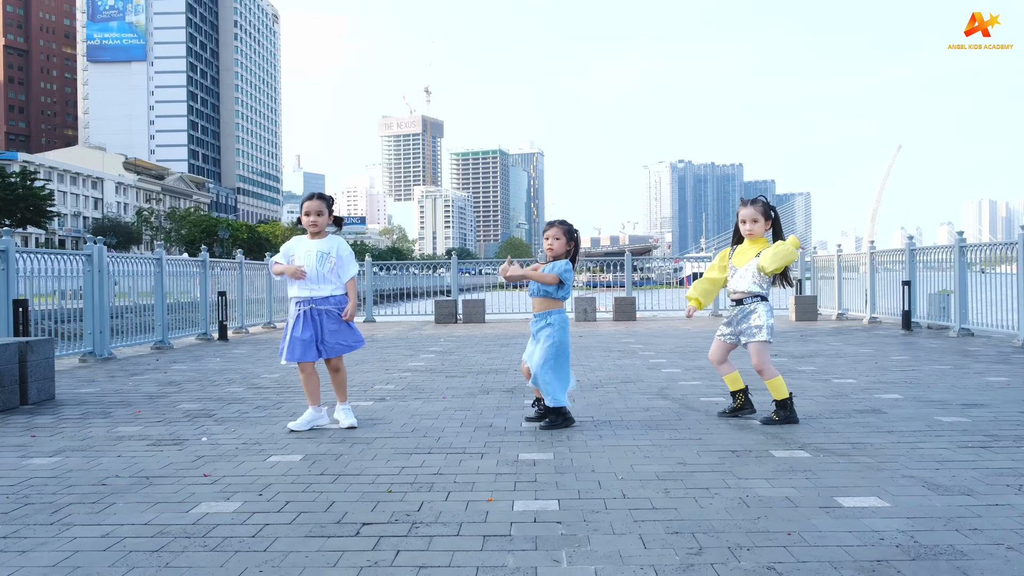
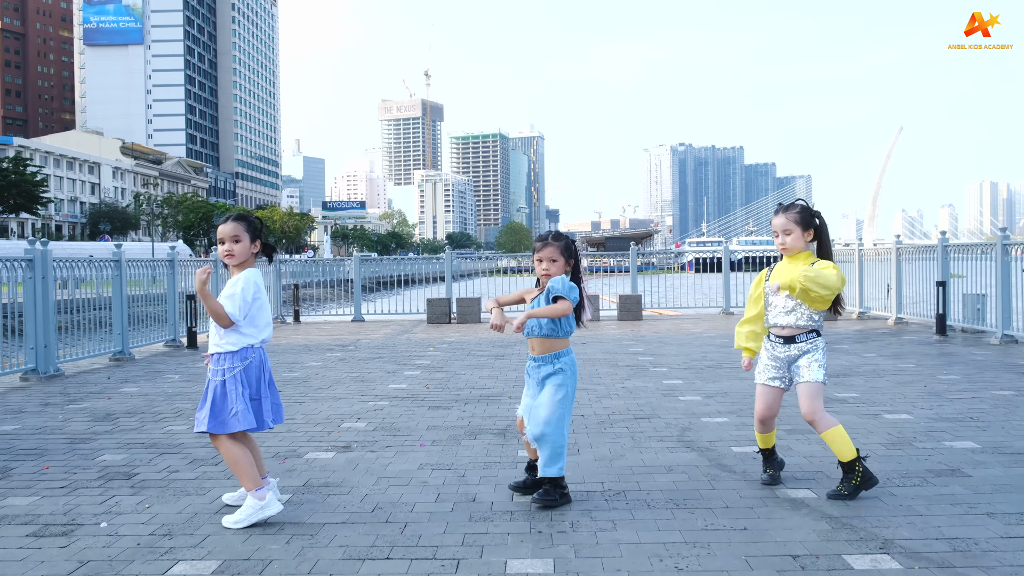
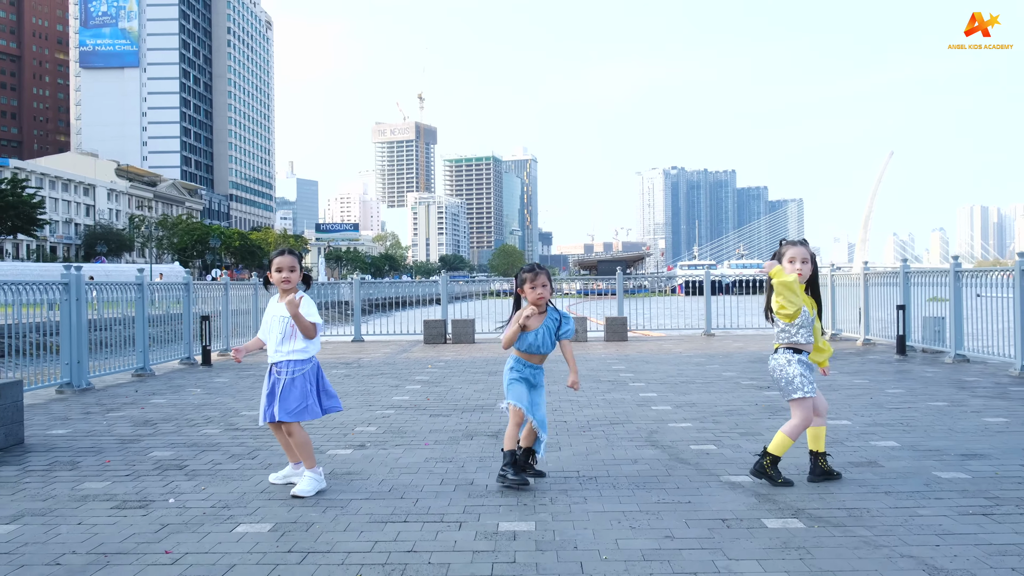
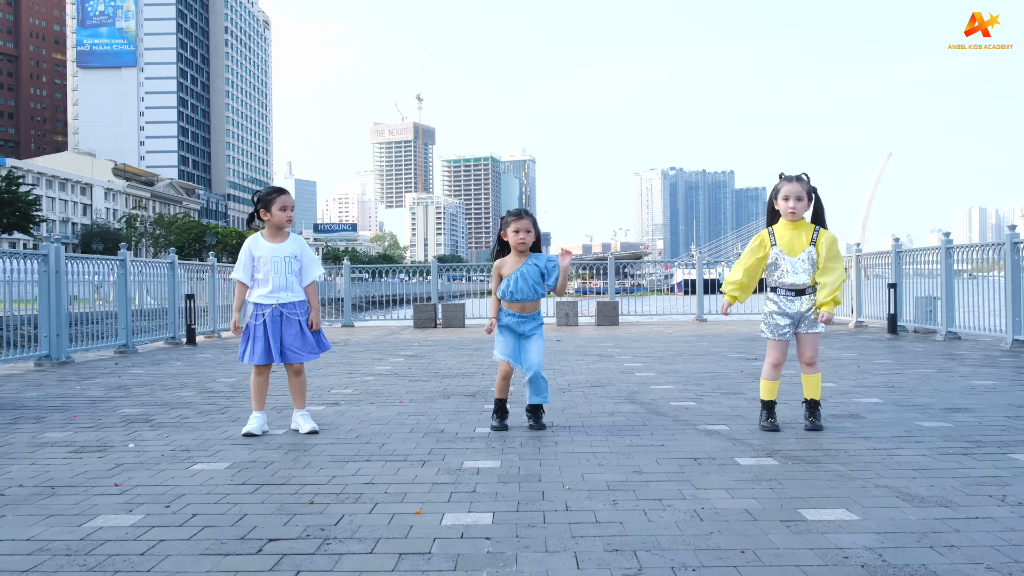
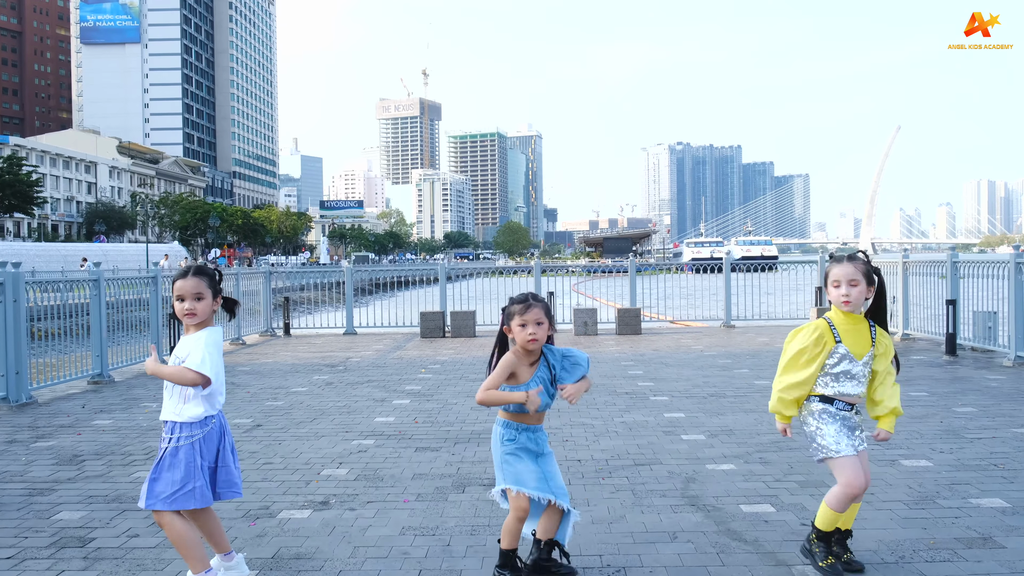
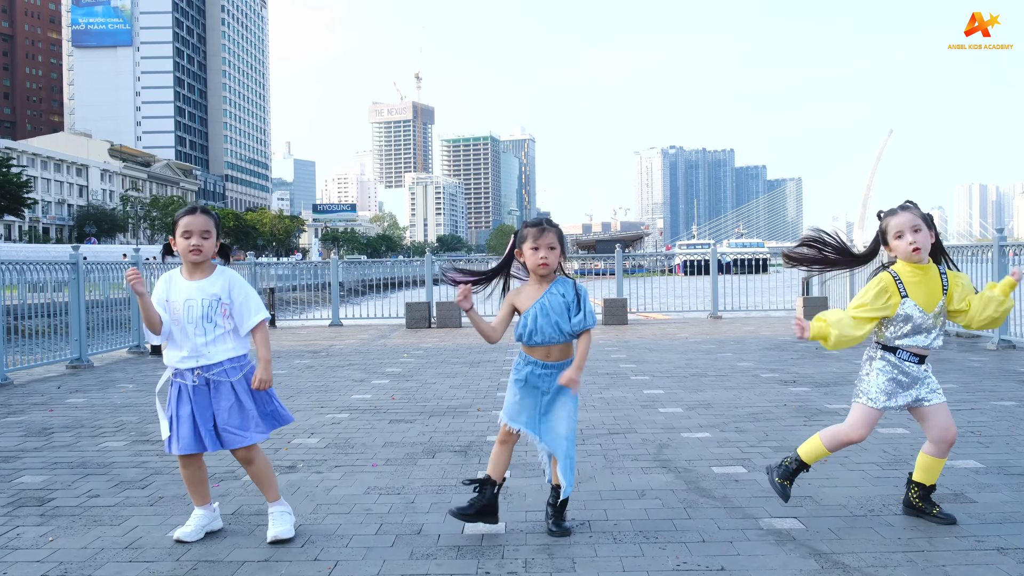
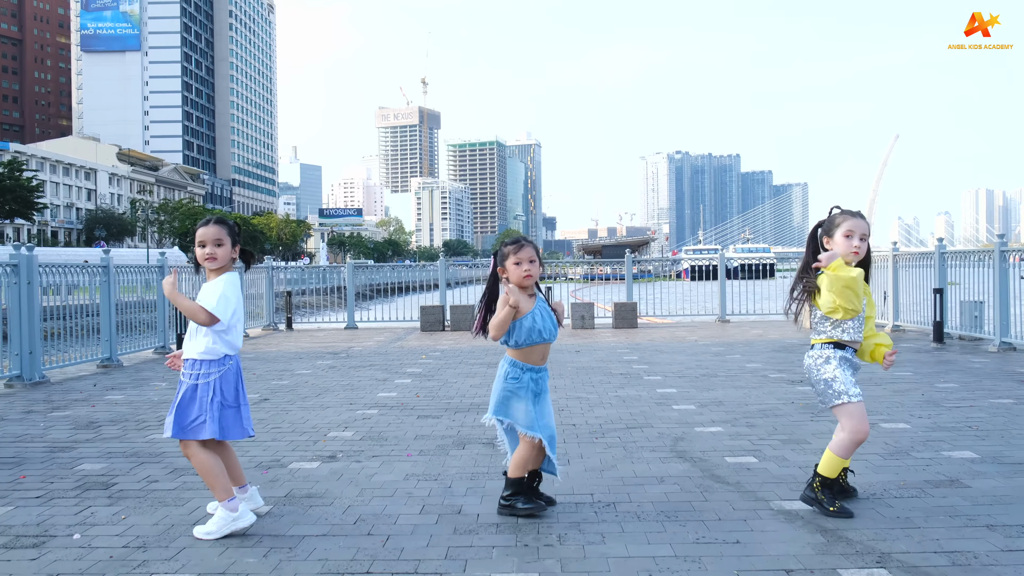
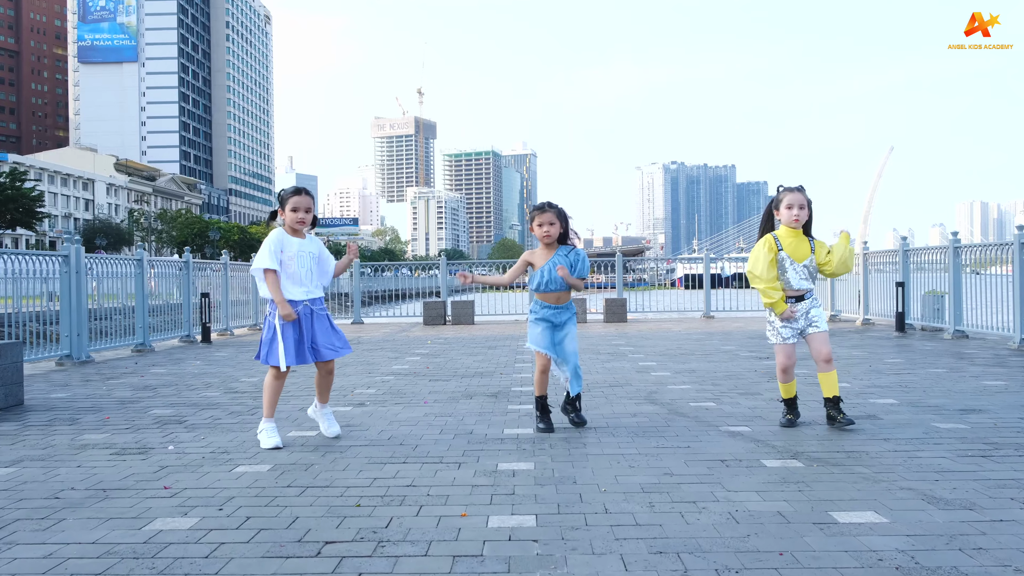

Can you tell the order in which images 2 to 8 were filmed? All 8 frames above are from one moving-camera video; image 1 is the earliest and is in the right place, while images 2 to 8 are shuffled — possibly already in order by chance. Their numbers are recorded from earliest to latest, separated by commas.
2, 5, 7, 3, 8, 6, 4
